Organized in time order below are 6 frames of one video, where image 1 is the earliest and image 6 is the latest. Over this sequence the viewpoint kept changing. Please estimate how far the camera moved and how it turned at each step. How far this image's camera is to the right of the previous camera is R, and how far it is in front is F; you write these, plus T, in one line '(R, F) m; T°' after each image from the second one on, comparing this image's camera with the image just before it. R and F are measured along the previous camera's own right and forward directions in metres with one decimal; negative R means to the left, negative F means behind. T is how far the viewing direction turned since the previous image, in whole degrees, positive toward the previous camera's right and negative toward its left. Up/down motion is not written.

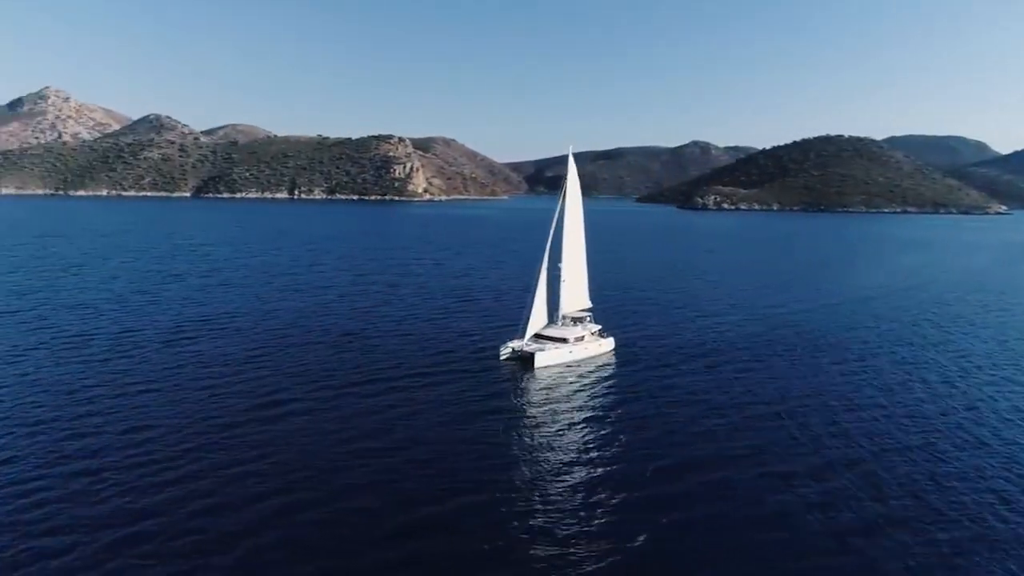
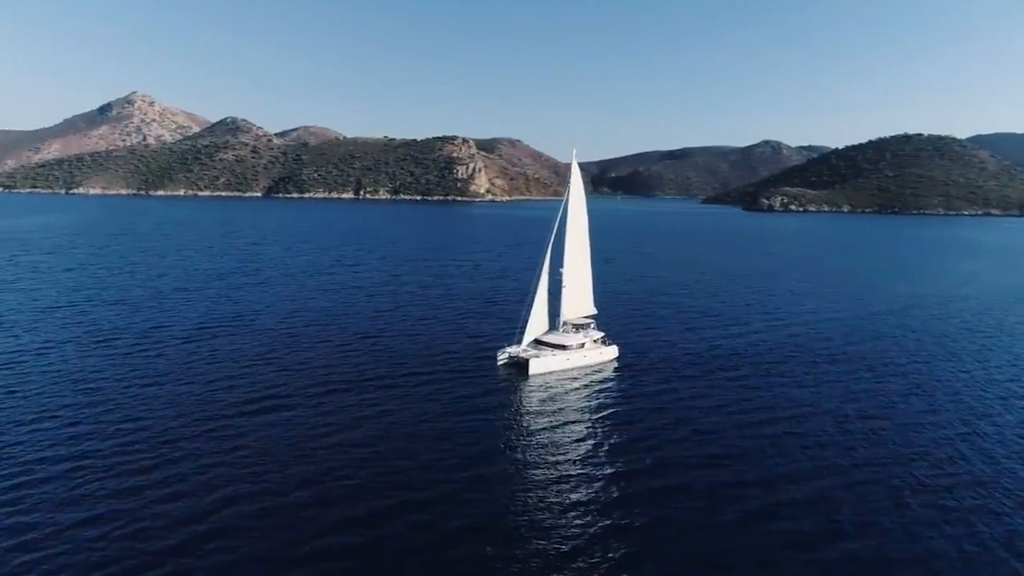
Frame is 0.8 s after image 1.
(+3.6, -0.5) m; -5°
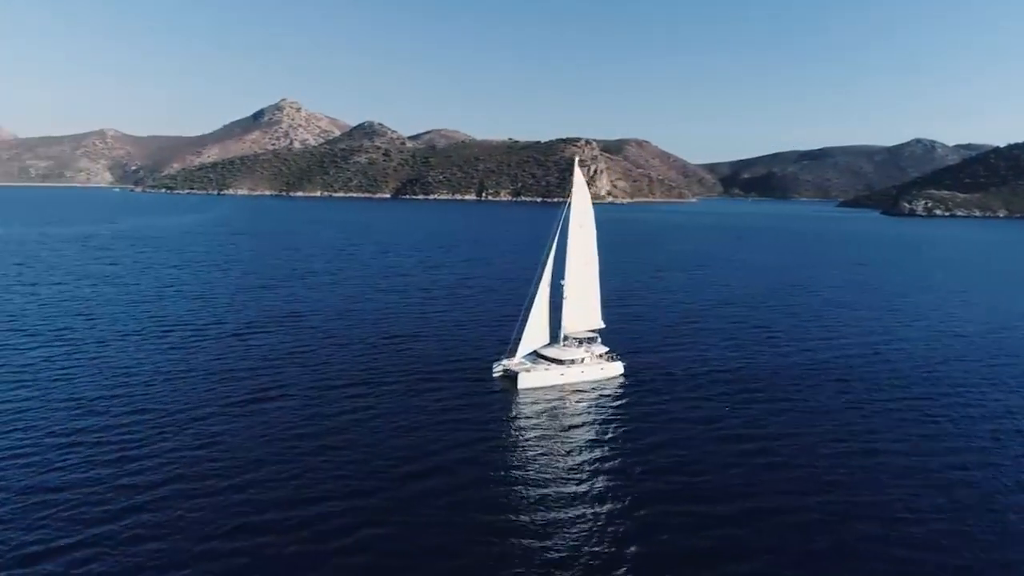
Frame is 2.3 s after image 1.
(+6.7, -0.5) m; -10°
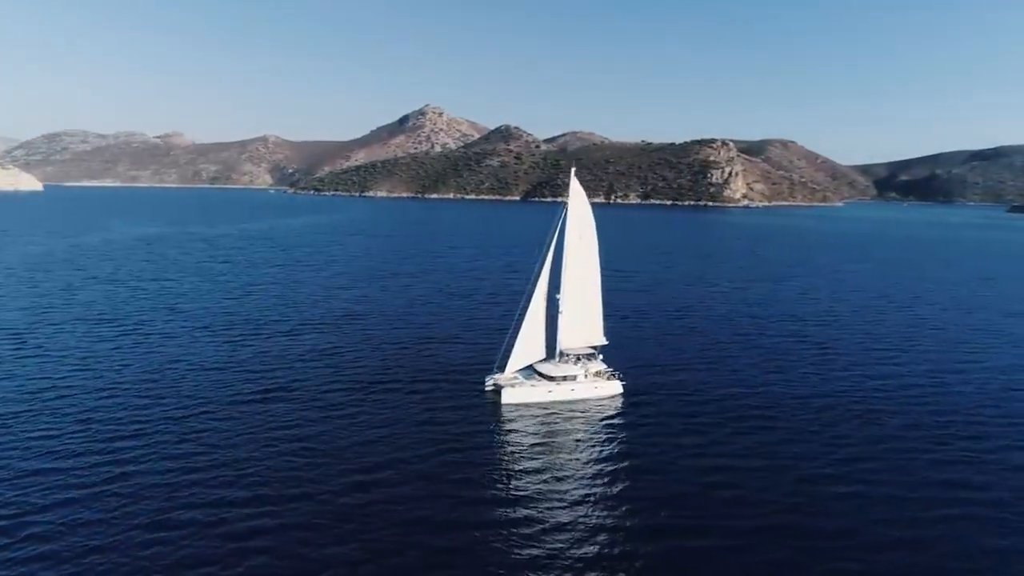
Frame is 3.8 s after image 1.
(+7.1, -0.4) m; -11°
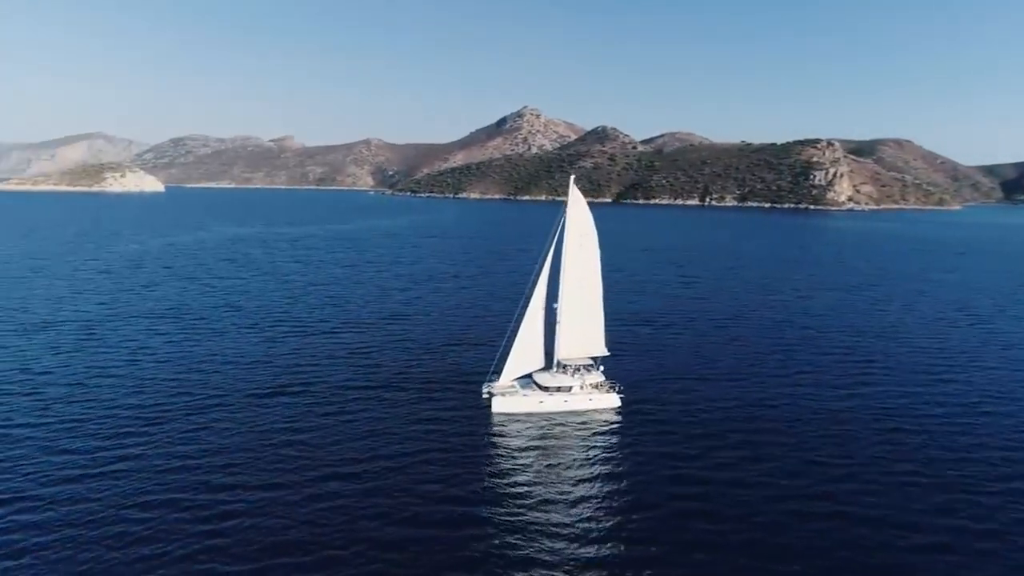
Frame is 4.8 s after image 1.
(+4.8, -0.5) m; -8°
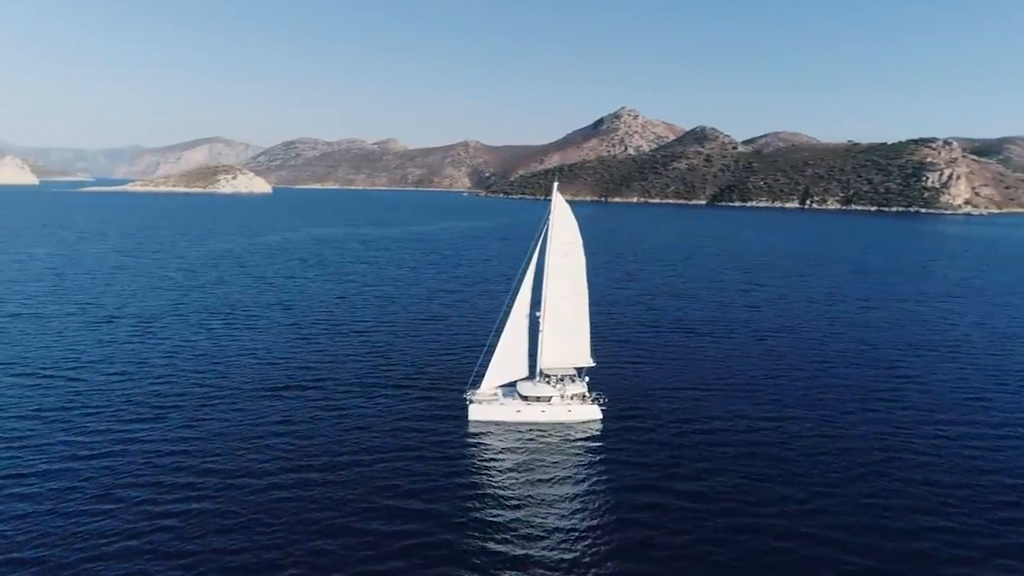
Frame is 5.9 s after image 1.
(+5.4, -0.6) m; -8°
